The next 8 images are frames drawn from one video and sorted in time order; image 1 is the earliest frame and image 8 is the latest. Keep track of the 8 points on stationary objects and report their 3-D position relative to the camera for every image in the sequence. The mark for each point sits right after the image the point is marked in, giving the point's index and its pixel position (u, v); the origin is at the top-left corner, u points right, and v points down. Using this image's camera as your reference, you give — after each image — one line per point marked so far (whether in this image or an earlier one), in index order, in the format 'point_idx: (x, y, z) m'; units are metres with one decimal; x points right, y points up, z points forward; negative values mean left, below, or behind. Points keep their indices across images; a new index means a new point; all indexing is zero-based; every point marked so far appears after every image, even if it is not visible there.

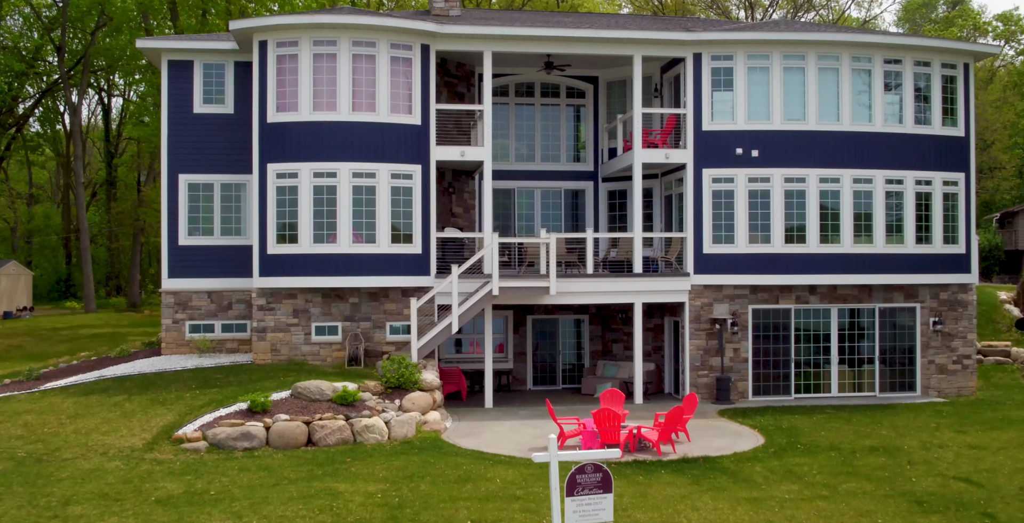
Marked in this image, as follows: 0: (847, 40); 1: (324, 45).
0: (+6.6, +4.3, +14.1) m
1: (-3.3, +3.8, +12.9) m
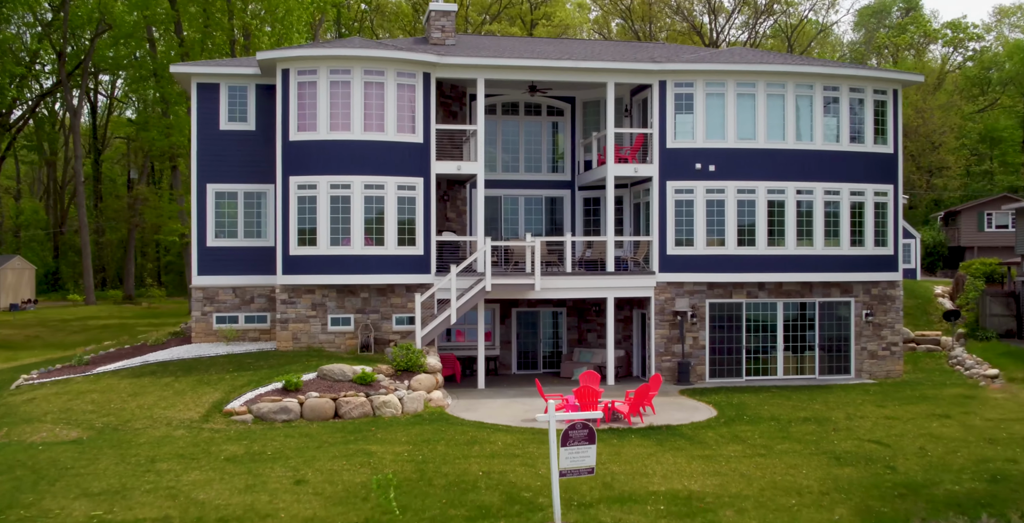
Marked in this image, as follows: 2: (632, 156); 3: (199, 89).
0: (+6.3, +4.3, +16.3) m
1: (-3.5, +3.8, +14.7) m
2: (+2.8, +2.4, +16.7) m
3: (-6.6, +3.6, +15.3) m
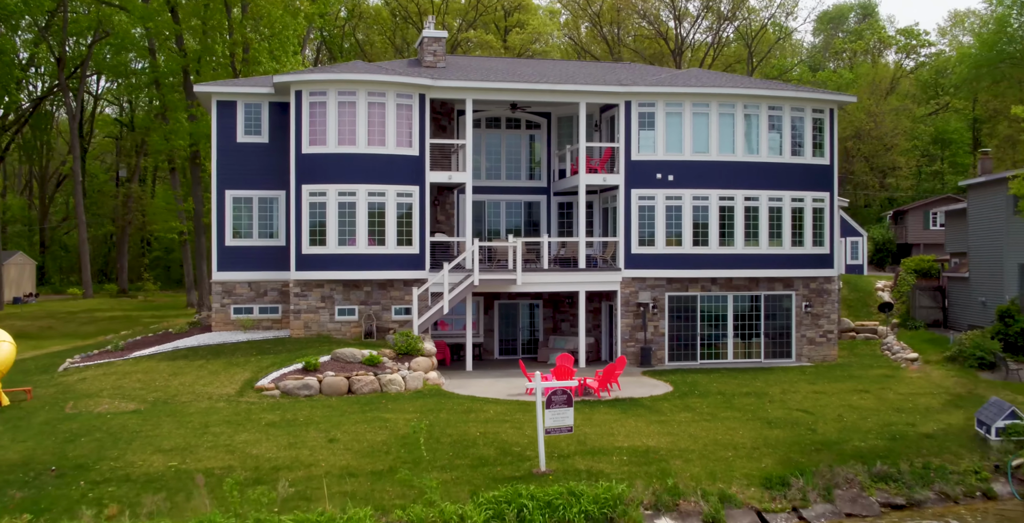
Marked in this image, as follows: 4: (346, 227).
0: (+5.9, +4.3, +18.7) m
1: (-3.8, +3.8, +16.8) m
2: (+2.3, +2.5, +19.0) m
3: (-6.9, +3.7, +17.2) m
4: (-3.8, +0.8, +16.9) m
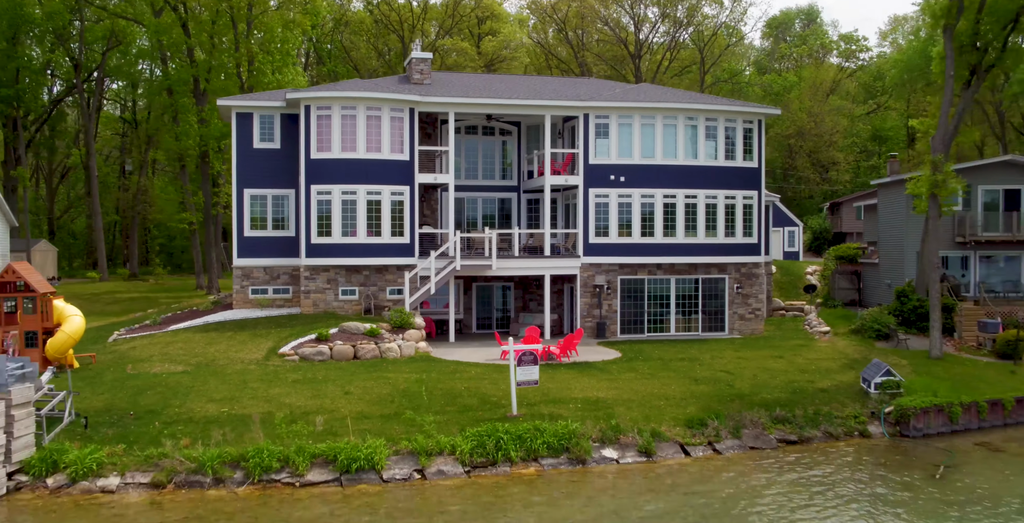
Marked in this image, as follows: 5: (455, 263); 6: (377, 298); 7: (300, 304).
0: (+5.2, +4.7, +21.9) m
1: (-4.5, +4.1, +19.5) m
2: (+1.6, +2.8, +22.1) m
3: (-7.6, +4.0, +19.9) m
4: (-4.5, +1.1, +19.8) m
5: (-1.6, -0.1, +20.0) m
6: (-3.8, -1.0, +20.2) m
7: (-5.9, -1.2, +20.3) m
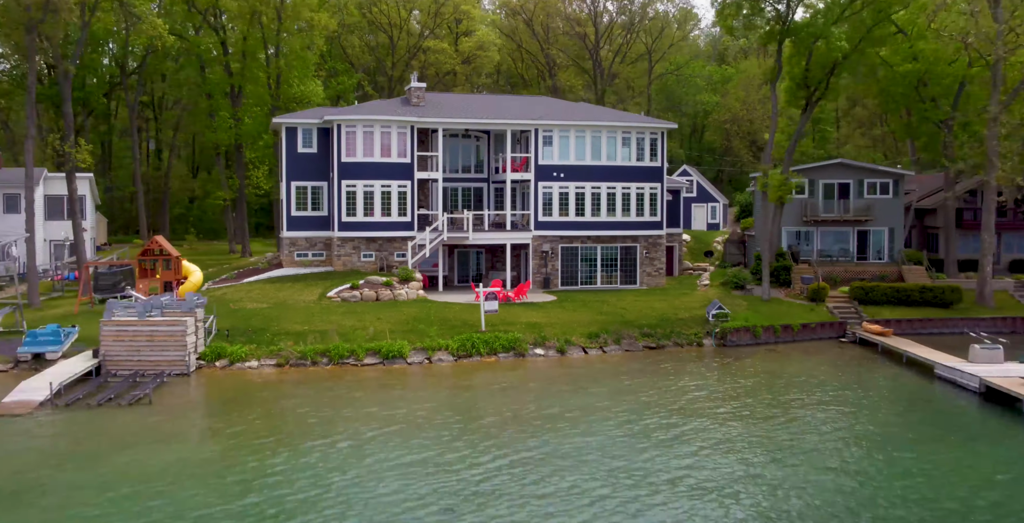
0: (+3.9, +5.8, +30.5) m
1: (-5.6, +5.2, +27.8) m
2: (+0.3, +4.0, +30.6) m
3: (-8.7, +5.1, +28.0) m
4: (-5.6, +2.2, +28.2) m
5: (-2.8, +1.0, +28.6) m
6: (-5.0, +0.1, +28.7) m
7: (-7.1, -0.1, +28.8) m
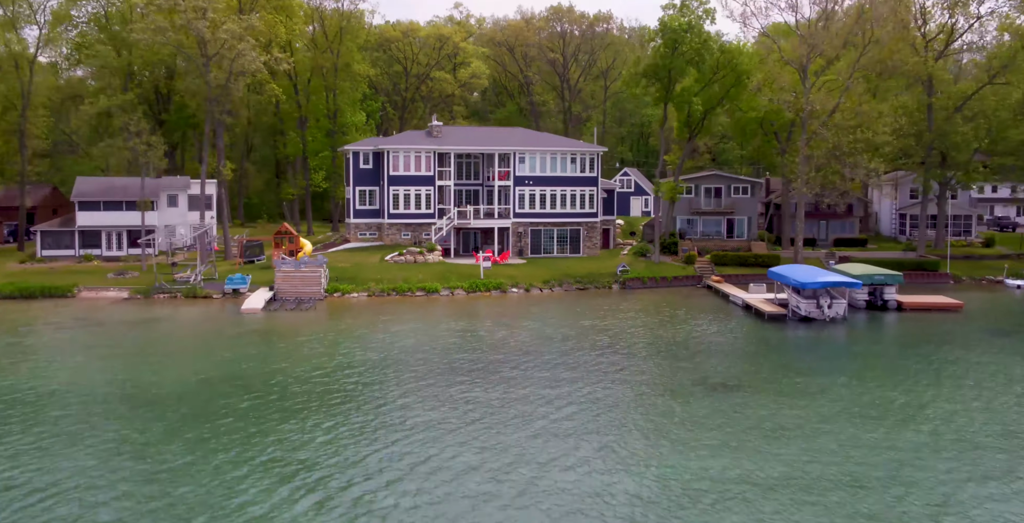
0: (+3.1, +7.3, +46.6) m
1: (-6.4, +6.6, +43.7) m
2: (-0.6, +5.5, +46.7) m
3: (-9.6, +6.5, +43.9) m
4: (-6.5, +3.6, +44.2) m
5: (-3.6, +2.4, +44.7) m
6: (-5.8, +1.5, +44.8) m
7: (-7.9, +1.4, +44.8) m
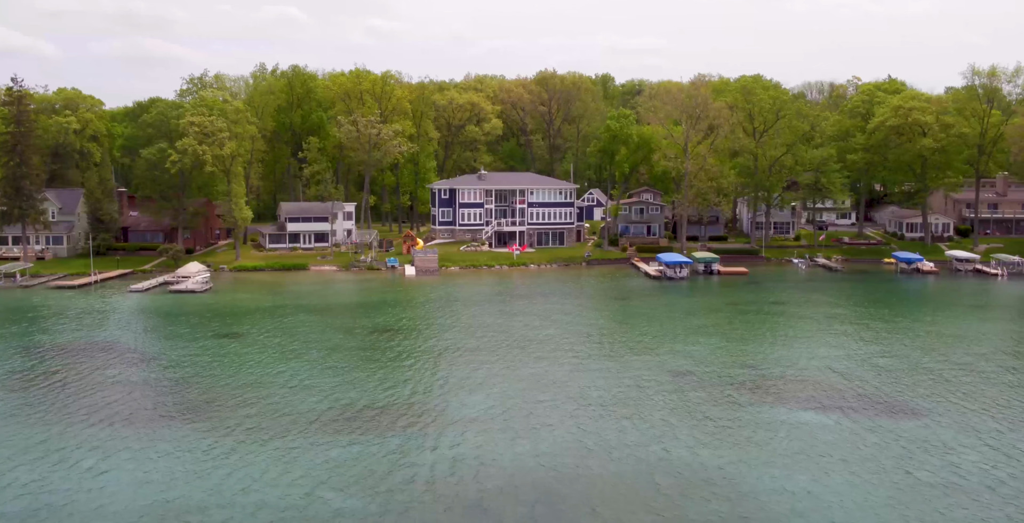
0: (+4.6, +8.6, +82.6) m
1: (-4.8, +7.8, +79.3) m
2: (+1.0, +6.8, +82.6) m
3: (-7.9, +7.7, +79.3) m
4: (-4.8, +4.9, +79.9) m
5: (-2.0, +3.7, +80.6) m
6: (-4.2, +2.8, +80.6) m
7: (-6.3, +2.6, +80.5) m
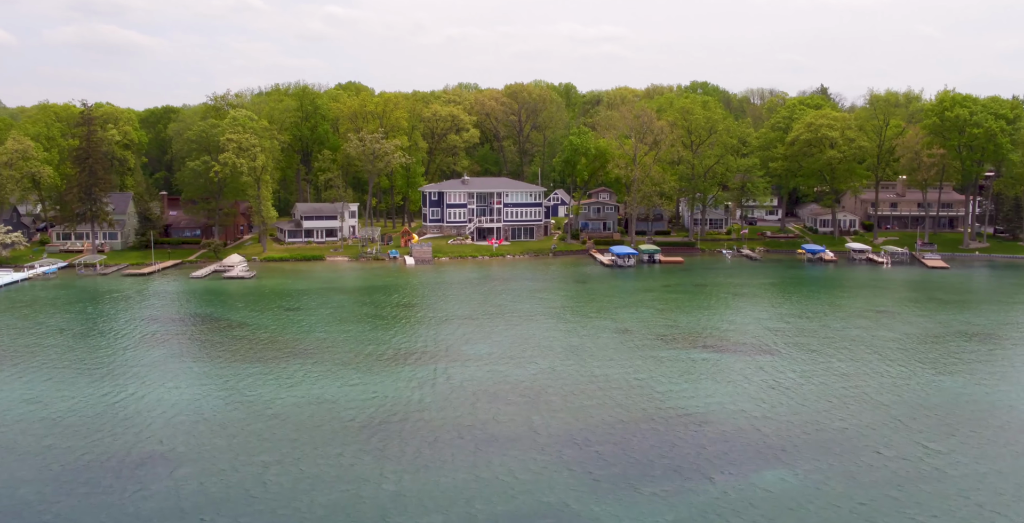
0: (+1.6, +9.9, +98.8) m
1: (-7.6, +9.0, +95.1) m
2: (-2.0, +8.0, +98.7) m
3: (-10.7, +8.9, +95.0) m
4: (-7.7, +6.0, +95.7) m
5: (-4.9, +4.9, +96.5) m
6: (-7.1, +3.9, +96.4) m
7: (-9.2, +3.8, +96.3) m
